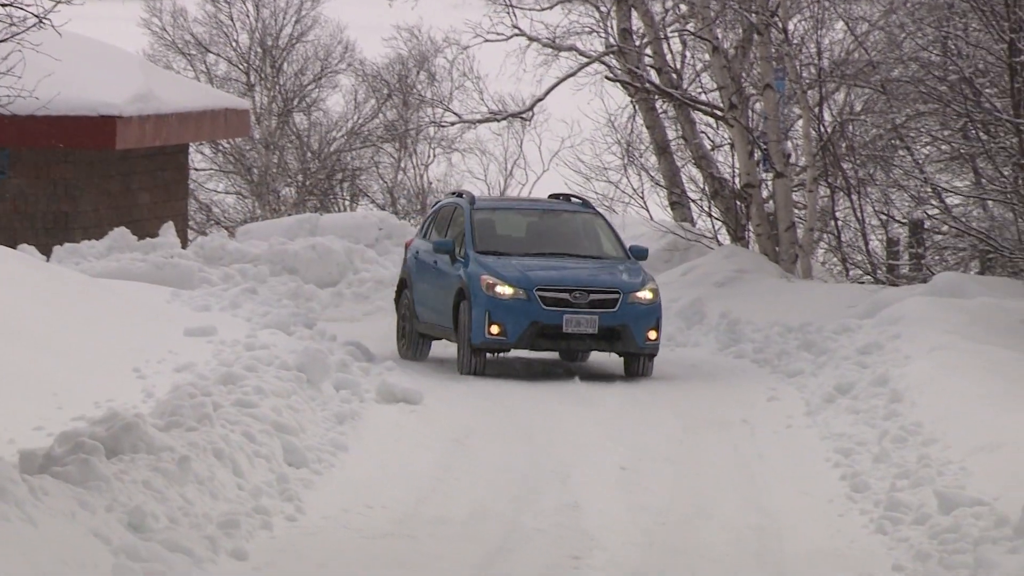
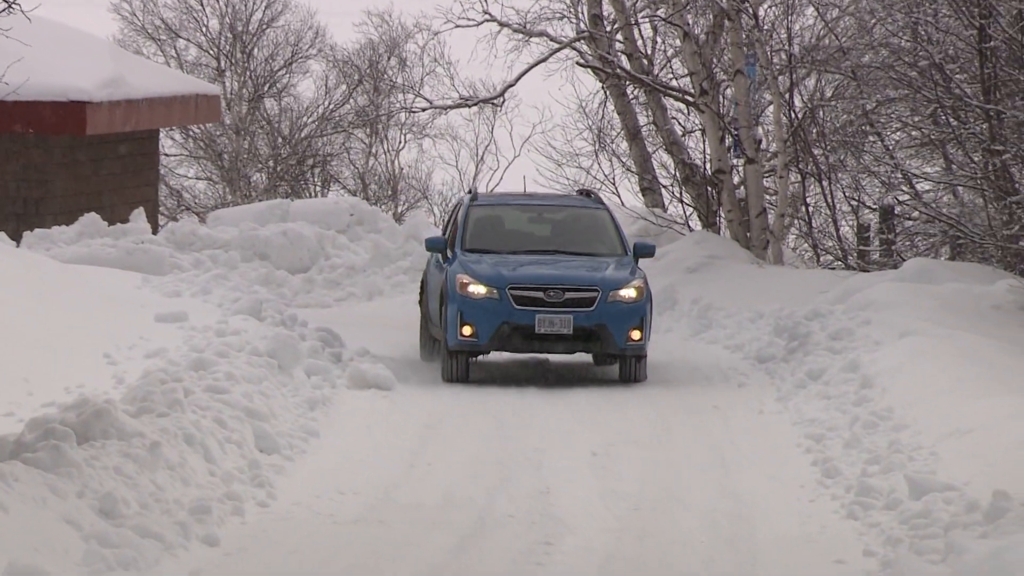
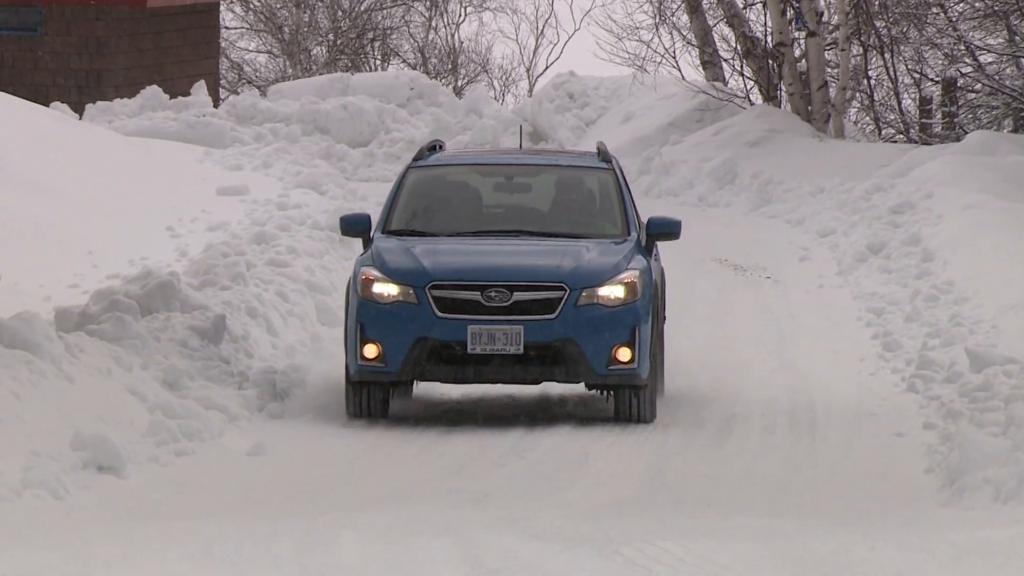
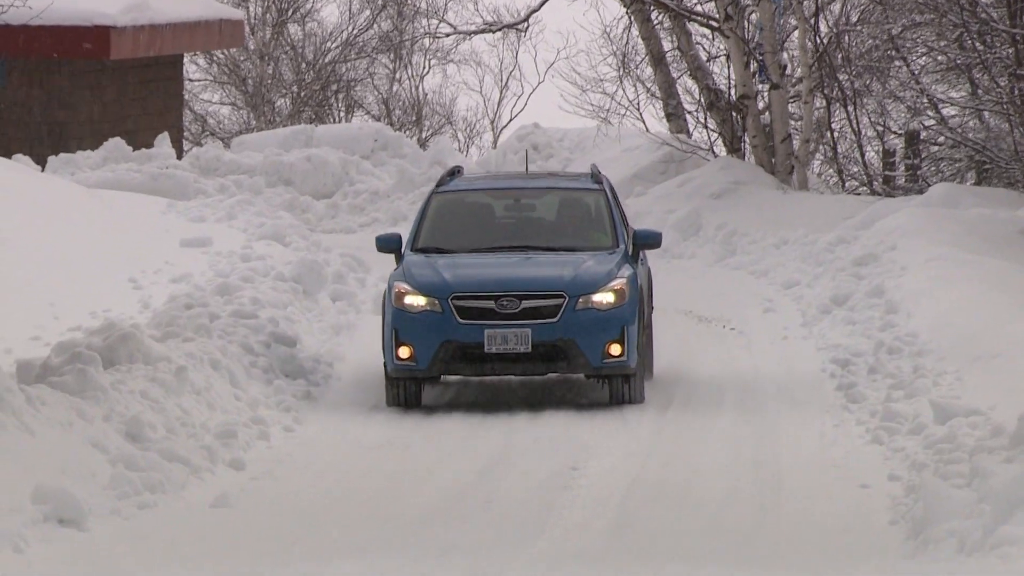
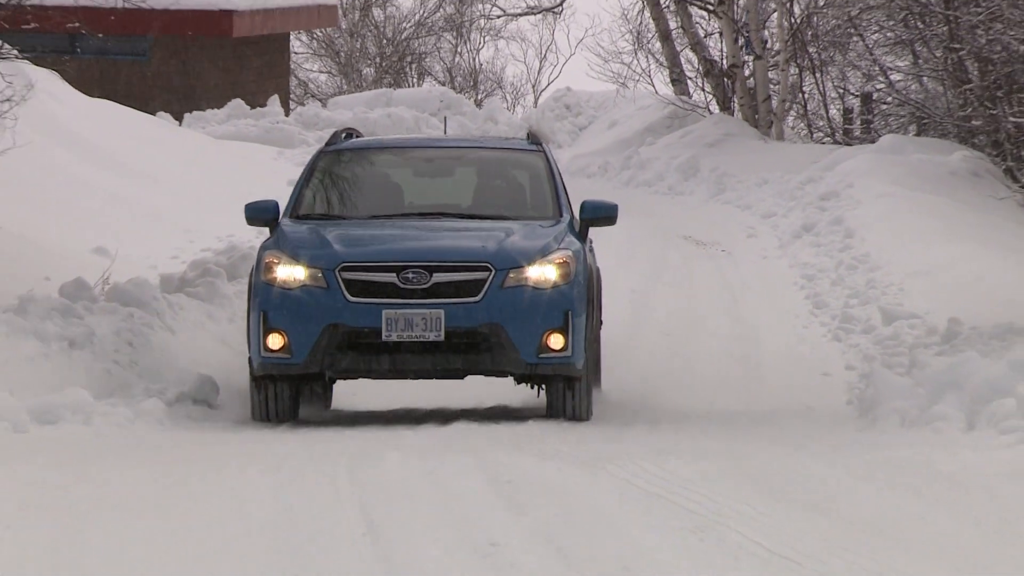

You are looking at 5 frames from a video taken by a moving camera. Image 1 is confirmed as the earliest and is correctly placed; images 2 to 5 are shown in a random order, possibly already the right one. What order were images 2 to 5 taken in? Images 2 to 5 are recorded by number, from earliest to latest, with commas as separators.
2, 4, 3, 5
